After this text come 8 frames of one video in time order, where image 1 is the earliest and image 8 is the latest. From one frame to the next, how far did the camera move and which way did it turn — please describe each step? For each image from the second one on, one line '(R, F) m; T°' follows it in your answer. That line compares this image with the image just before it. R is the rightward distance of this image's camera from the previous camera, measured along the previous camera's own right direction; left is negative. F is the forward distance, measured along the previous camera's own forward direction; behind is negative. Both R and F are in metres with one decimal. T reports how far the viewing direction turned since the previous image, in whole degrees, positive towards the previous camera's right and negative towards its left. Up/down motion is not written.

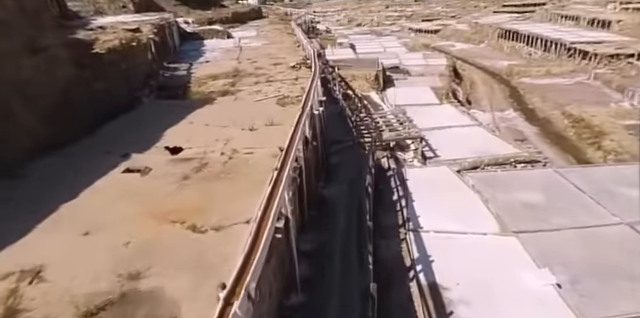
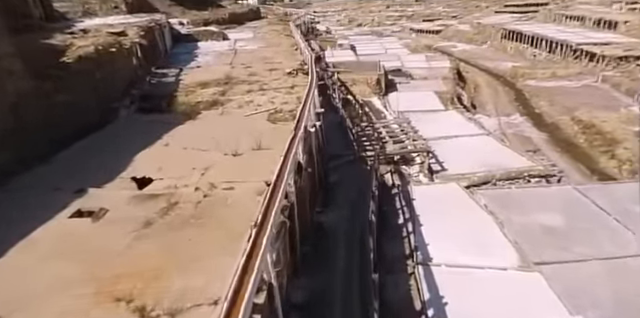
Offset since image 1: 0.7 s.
(+0.1, +0.9) m; 0°
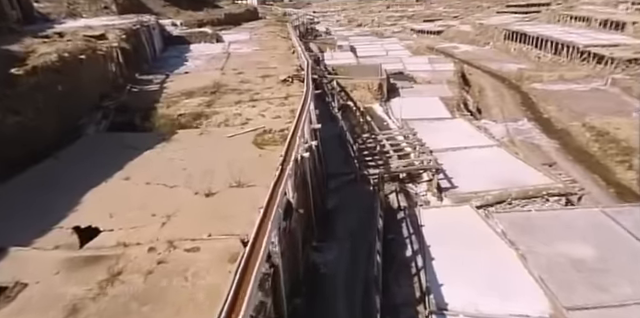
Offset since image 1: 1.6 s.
(+0.1, +1.0) m; 0°
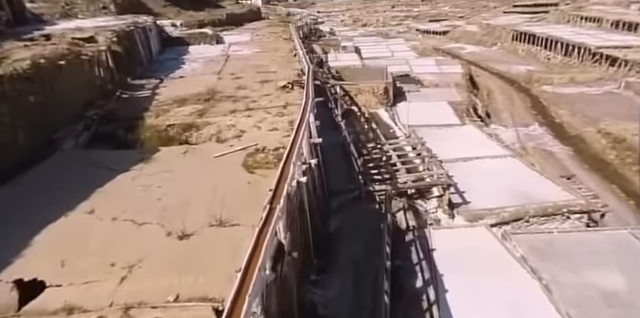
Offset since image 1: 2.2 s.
(+0.1, +0.7) m; -1°
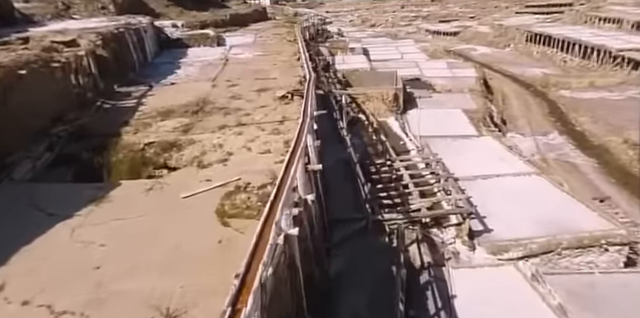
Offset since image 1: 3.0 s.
(+0.1, +1.1) m; -1°
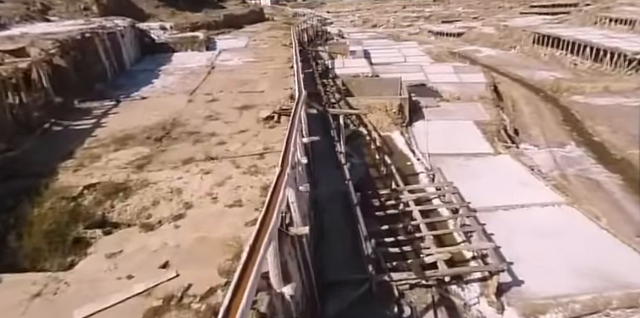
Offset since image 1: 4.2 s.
(+0.1, +1.5) m; 0°
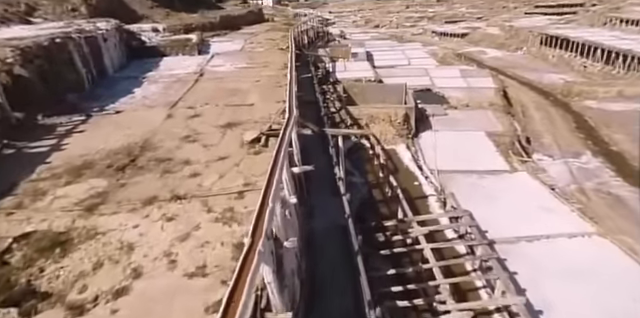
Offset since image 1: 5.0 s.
(+0.1, +1.1) m; 0°
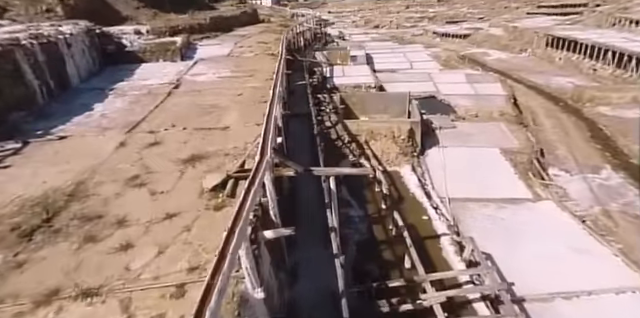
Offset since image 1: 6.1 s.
(+0.2, +1.5) m; 0°
